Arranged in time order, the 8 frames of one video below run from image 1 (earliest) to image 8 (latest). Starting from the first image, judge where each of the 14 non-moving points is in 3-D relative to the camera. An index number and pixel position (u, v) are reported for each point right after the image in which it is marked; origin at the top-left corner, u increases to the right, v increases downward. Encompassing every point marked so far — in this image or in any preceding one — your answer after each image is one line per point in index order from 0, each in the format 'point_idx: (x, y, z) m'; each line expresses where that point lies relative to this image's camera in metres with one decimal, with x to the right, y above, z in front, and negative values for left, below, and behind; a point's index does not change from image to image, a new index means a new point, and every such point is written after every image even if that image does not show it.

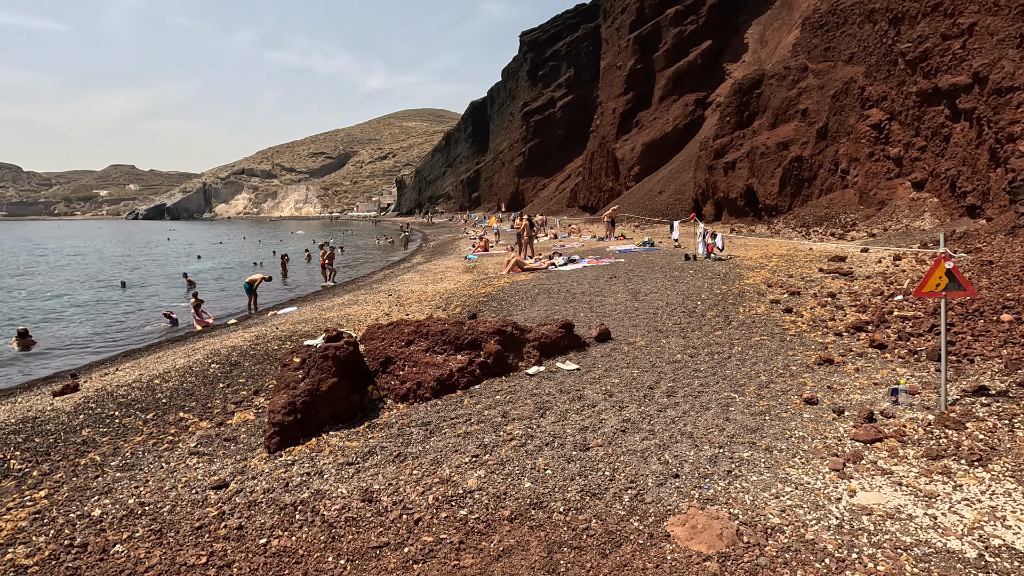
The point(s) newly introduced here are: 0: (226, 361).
0: (-5.4, -1.4, +10.1) m
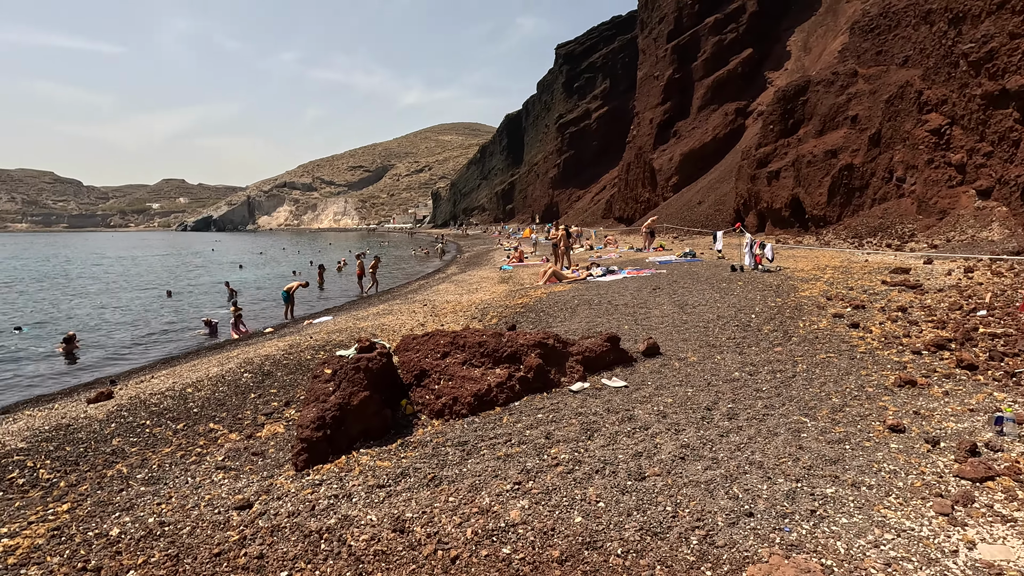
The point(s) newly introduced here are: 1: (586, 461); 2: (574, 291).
0: (-4.7, -1.5, +9.9) m
1: (+0.7, -1.6, +5.1) m
2: (+1.8, -0.1, +15.2) m
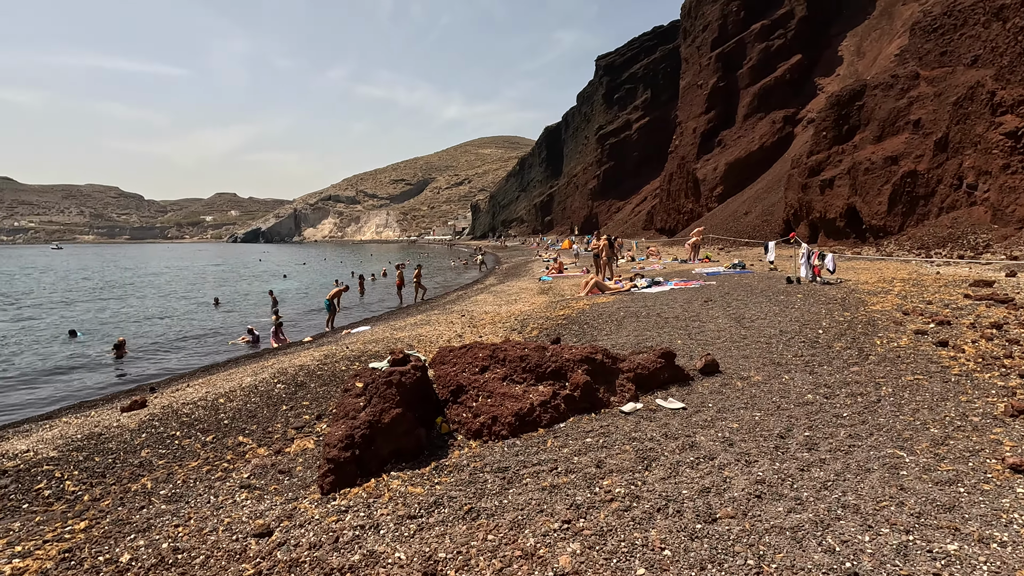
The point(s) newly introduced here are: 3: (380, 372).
0: (-3.9, -1.7, +9.6) m
1: (+1.1, -1.7, +4.4) m
2: (+2.9, -0.4, +14.5) m
3: (-1.6, -1.0, +6.4) m
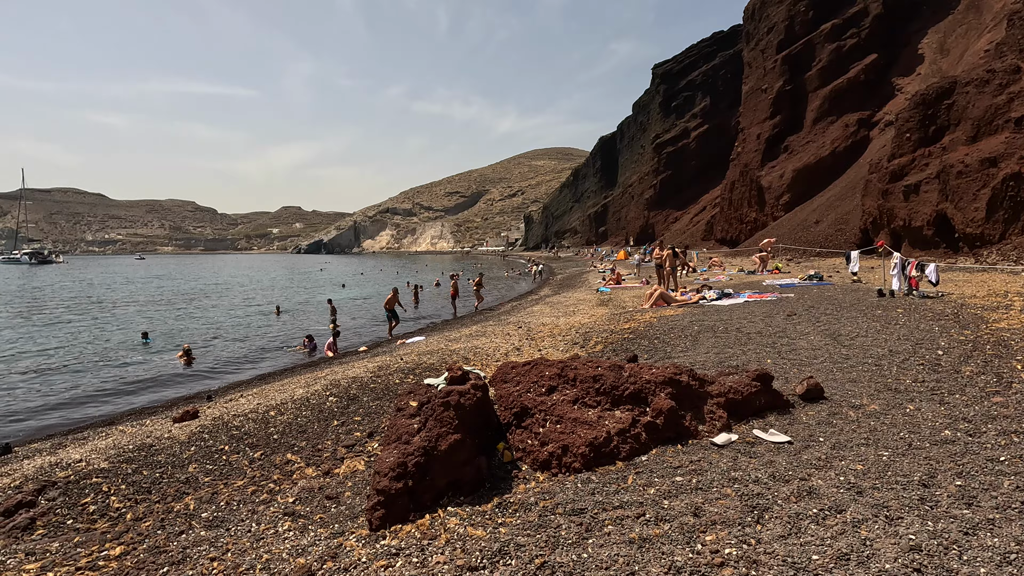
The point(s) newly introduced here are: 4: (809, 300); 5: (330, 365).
0: (-2.9, -1.8, +9.2) m
1: (+1.6, -1.8, +3.5) m
2: (+4.4, -0.7, +13.4) m
3: (-0.8, -1.1, +5.7) m
4: (+8.2, -0.3, +14.9) m
5: (-4.7, -2.0, +13.9) m
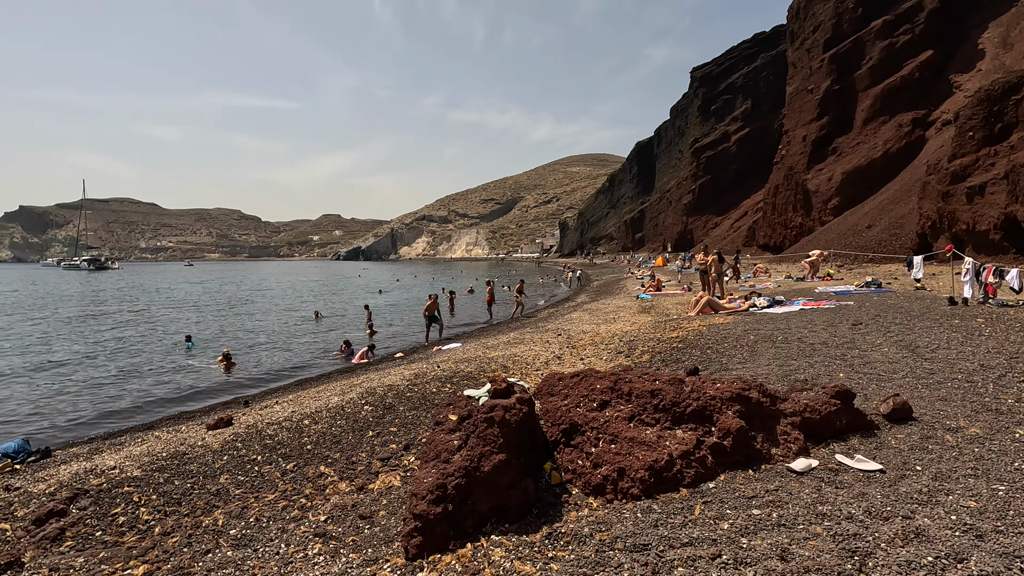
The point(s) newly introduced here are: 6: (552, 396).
0: (-2.2, -1.9, +8.8) m
1: (+1.9, -1.8, +2.9) m
2: (+5.4, -0.9, +12.6) m
3: (-0.3, -1.1, +5.2) m
4: (+9.3, -0.5, +13.8) m
5: (-3.7, -2.1, +13.7) m
6: (+0.4, -1.2, +5.9) m
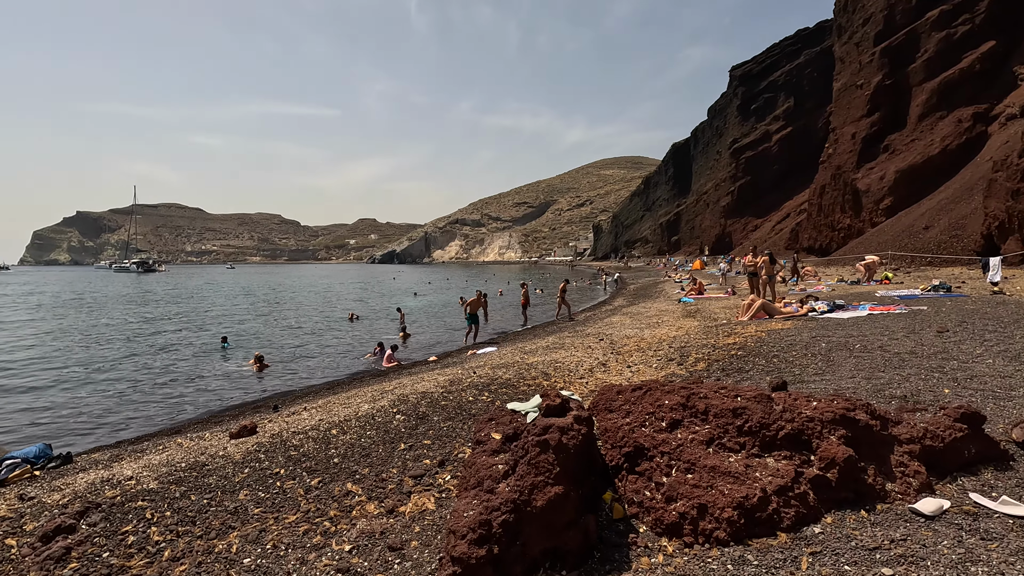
0: (-1.5, -1.9, +8.2) m
1: (+2.2, -1.8, +2.0) m
2: (+6.2, -0.9, +11.5) m
3: (+0.1, -1.1, +4.5) m
4: (+10.2, -0.6, +12.5) m
5: (-2.8, -2.2, +13.1) m
6: (+0.9, -1.2, +5.1) m
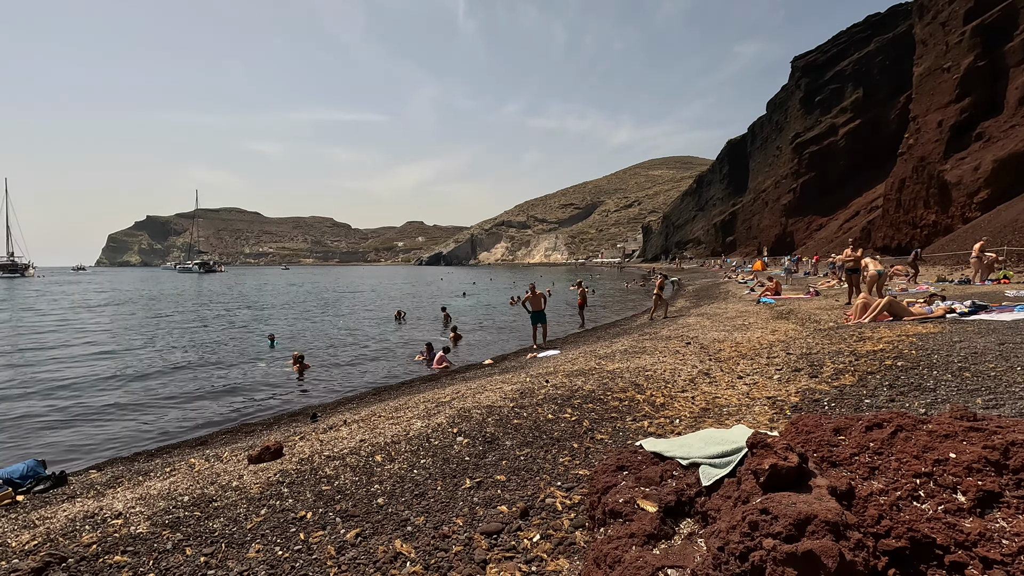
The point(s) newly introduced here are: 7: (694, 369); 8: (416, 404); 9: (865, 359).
0: (-0.4, -1.7, +6.3) m
1: (+2.8, -1.6, -0.2) m
2: (+7.6, -0.8, +9.0) m
3: (+0.9, -0.9, +2.5) m
4: (+11.7, -0.5, +9.7) m
5: (-1.3, -2.0, +11.4) m
6: (+1.8, -1.0, +3.0) m
7: (+3.2, -1.4, +9.4) m
8: (-1.5, -1.8, +8.4) m
9: (+5.3, -1.1, +8.2) m
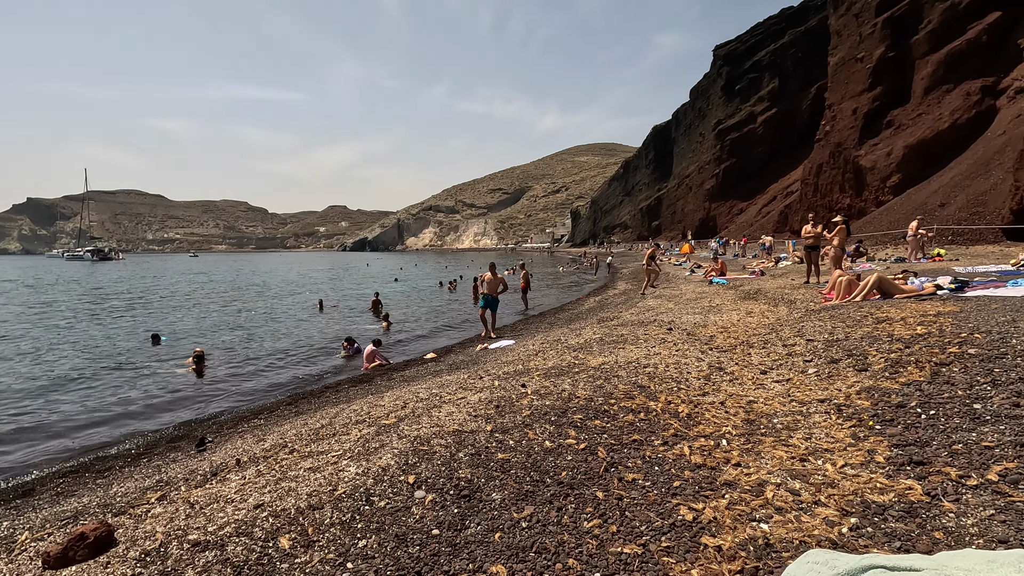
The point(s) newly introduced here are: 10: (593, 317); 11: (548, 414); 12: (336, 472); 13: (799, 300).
0: (-0.5, -1.5, +4.1) m
1: (+3.6, -1.5, -1.9) m
2: (+7.1, -0.4, +7.8) m
3: (+1.3, -0.8, +0.5) m
4: (+11.0, 0.0, +9.0) m
5: (-2.0, -1.6, +9.0) m
6: (+2.1, -0.8, +1.1) m
7: (+2.7, -1.0, +7.6) m
8: (-1.9, -1.5, +6.0) m
9: (+4.9, -0.7, +6.6) m
10: (+2.6, -0.9, +16.8) m
11: (+0.4, -1.3, +5.5) m
12: (-1.5, -1.5, +4.5) m
13: (+7.2, -0.2, +13.4) m
